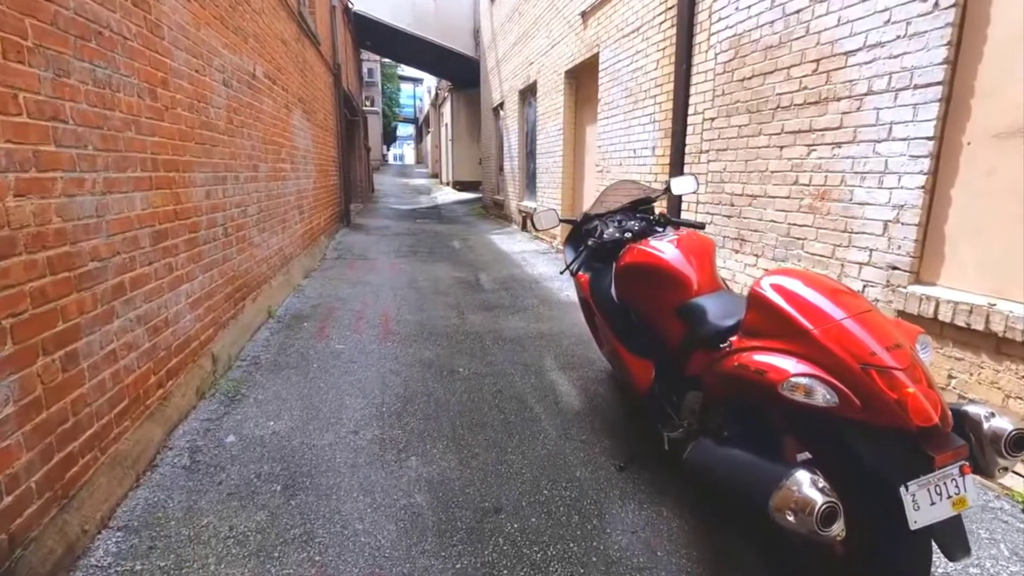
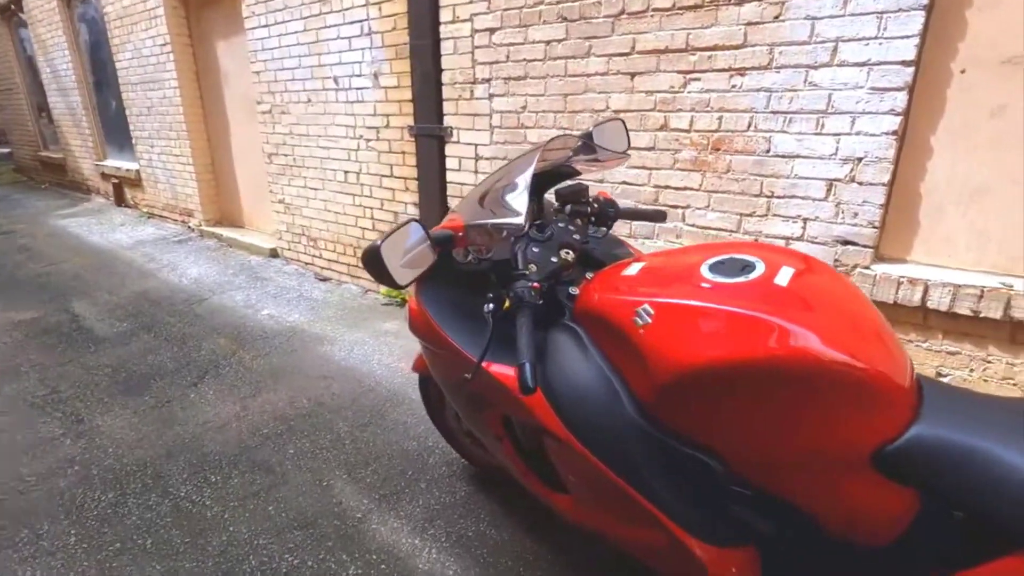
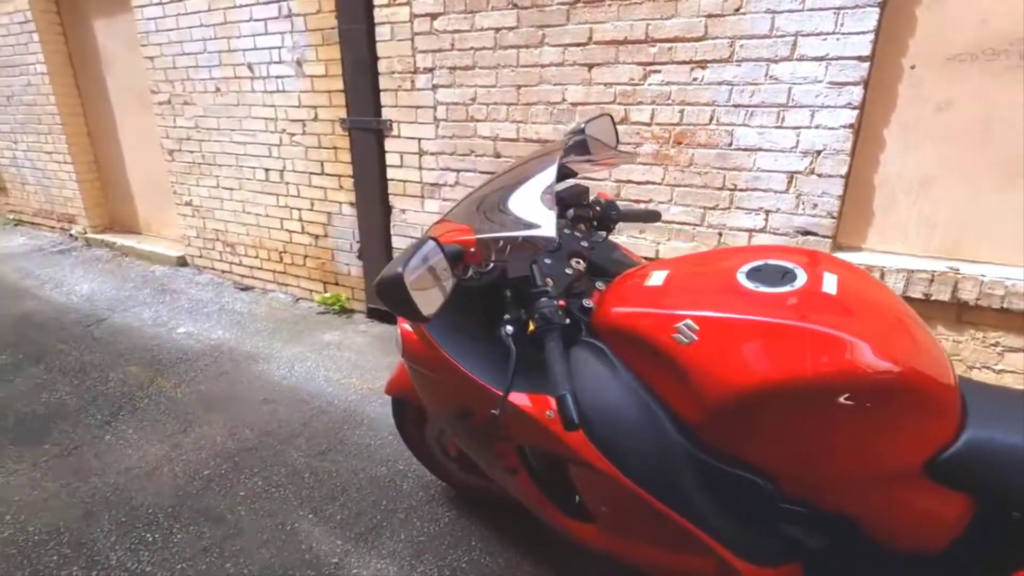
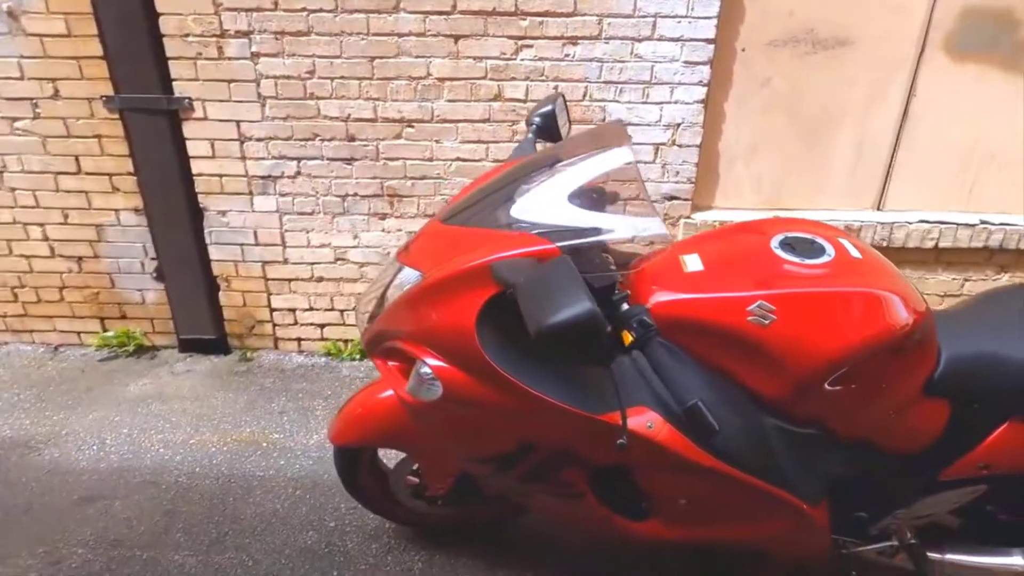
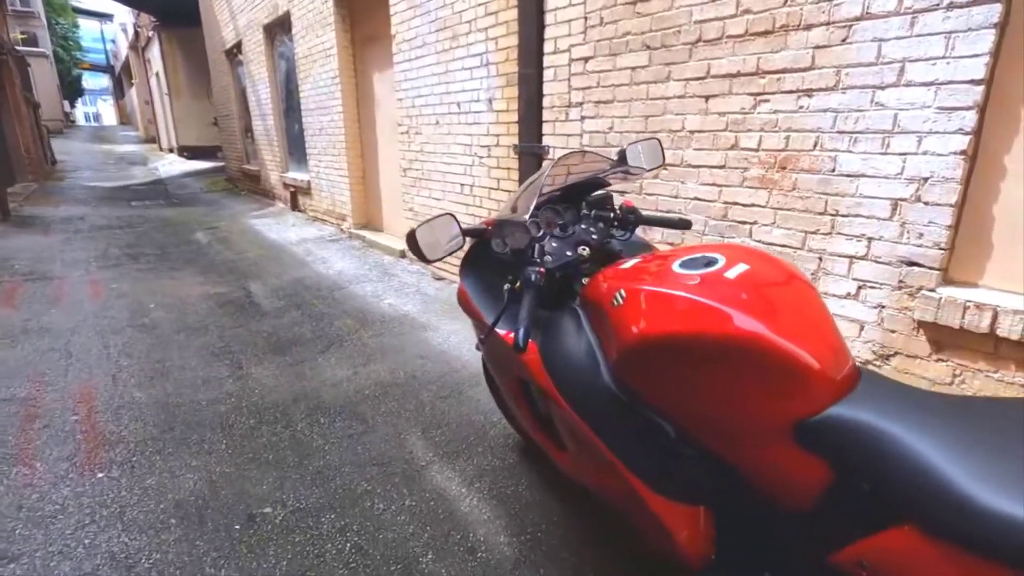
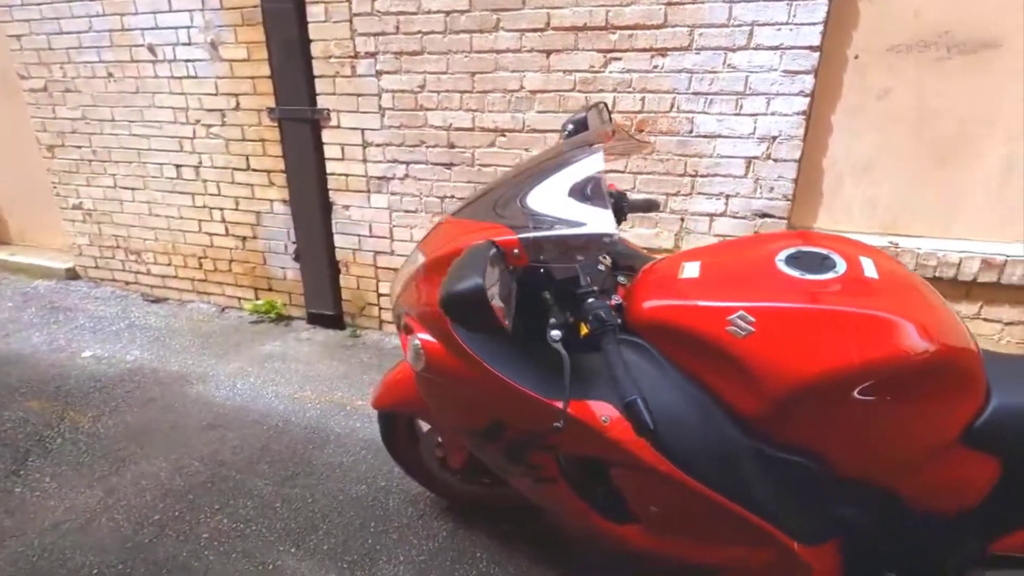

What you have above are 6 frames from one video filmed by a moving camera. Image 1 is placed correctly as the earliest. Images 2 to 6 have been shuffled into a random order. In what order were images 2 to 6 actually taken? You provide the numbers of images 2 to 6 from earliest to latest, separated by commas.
5, 2, 3, 6, 4
